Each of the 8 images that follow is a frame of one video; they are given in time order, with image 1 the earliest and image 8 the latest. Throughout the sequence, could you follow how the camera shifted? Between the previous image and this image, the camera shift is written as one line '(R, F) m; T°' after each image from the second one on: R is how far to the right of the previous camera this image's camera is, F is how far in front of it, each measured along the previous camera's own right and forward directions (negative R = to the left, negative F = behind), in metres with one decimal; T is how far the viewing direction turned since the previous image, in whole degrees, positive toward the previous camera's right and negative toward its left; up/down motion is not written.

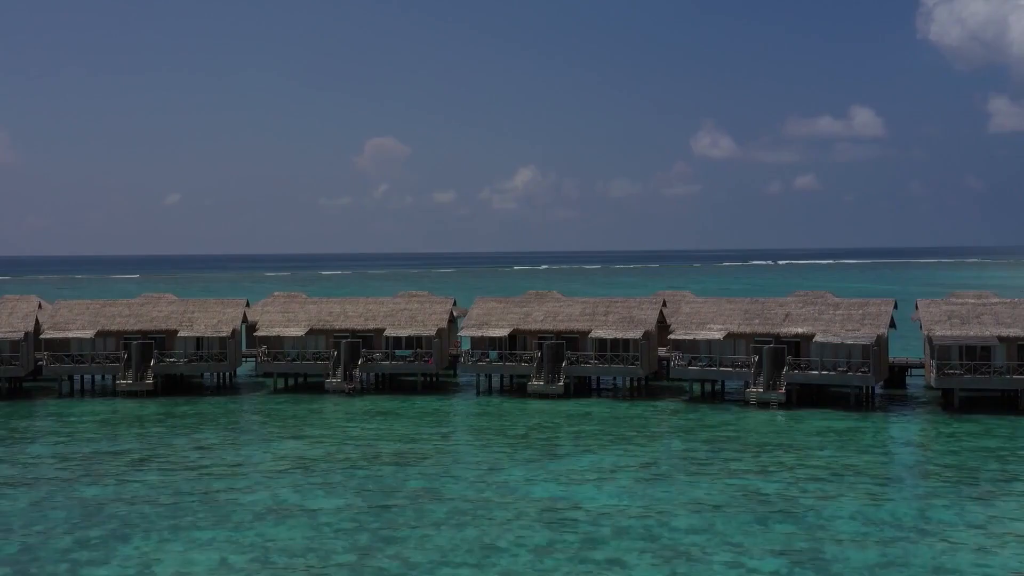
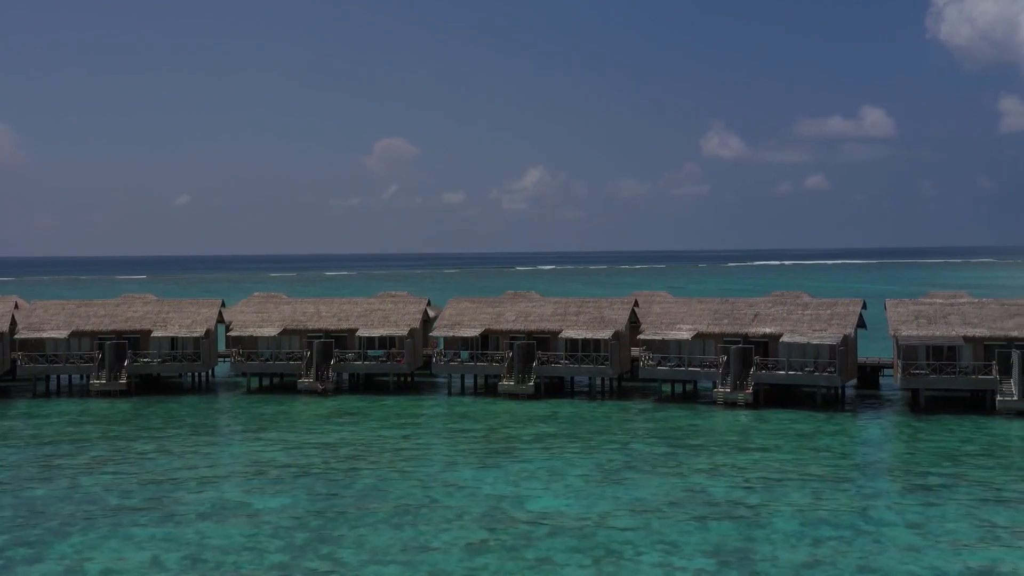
(+1.3, -0.1) m; 0°
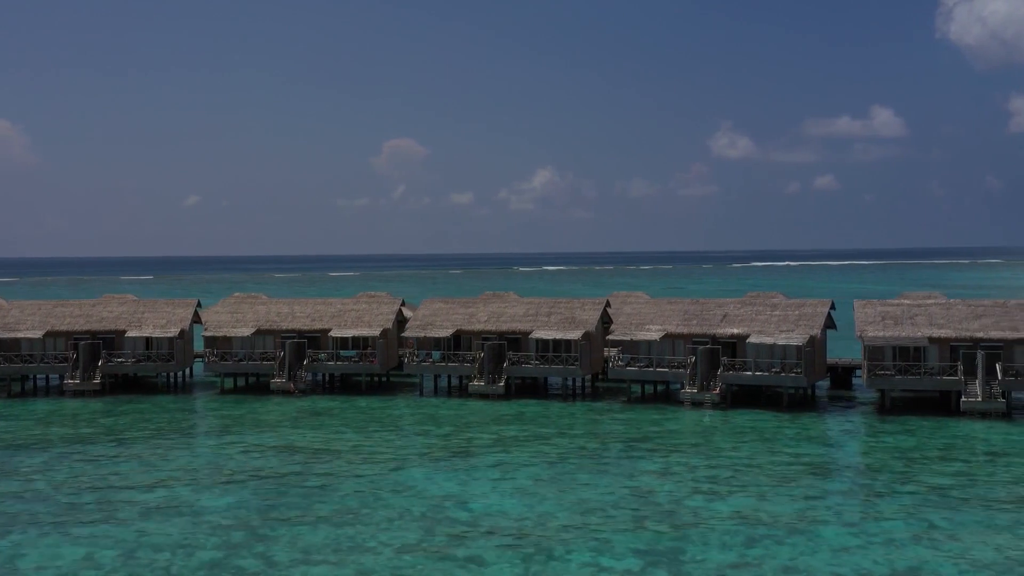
(+1.3, -0.1) m; 0°
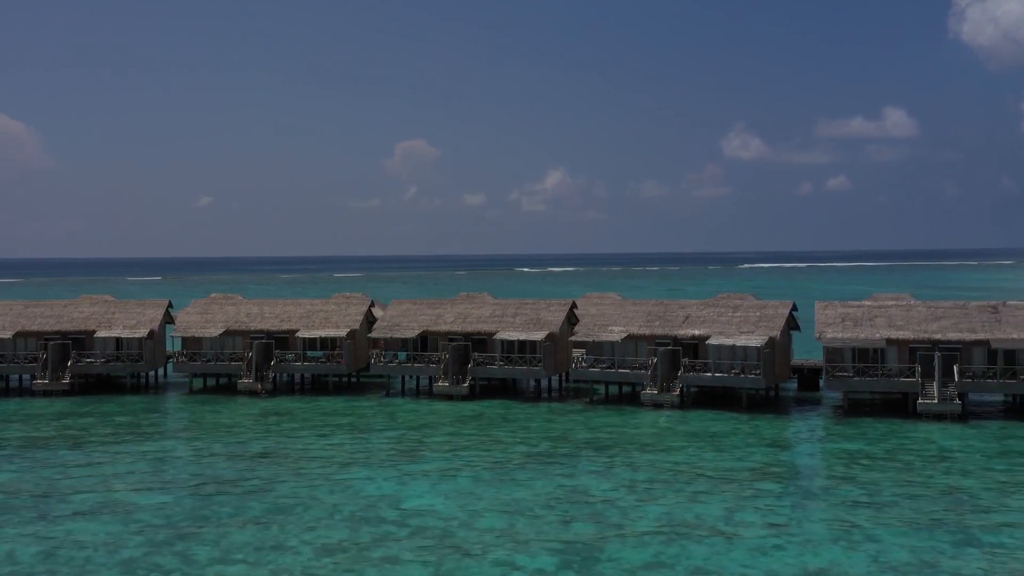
(+1.6, -0.1) m; 0°
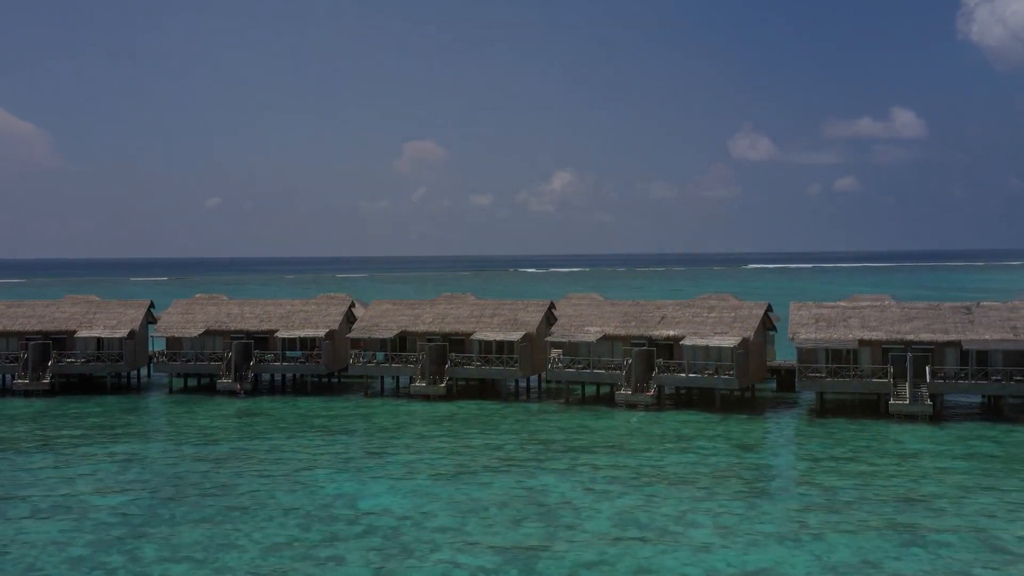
(+1.1, -0.1) m; 0°
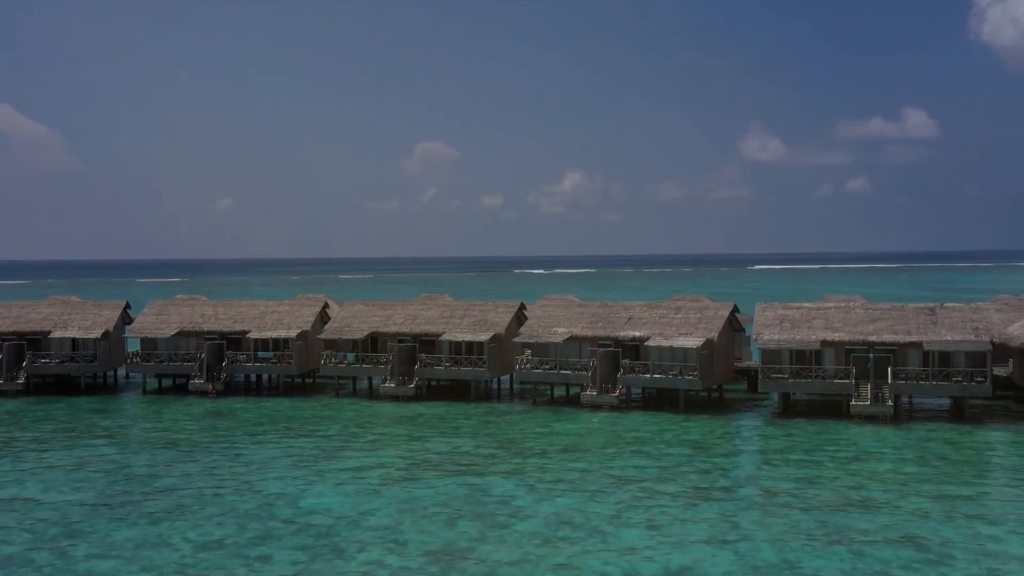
(+1.4, -0.1) m; 0°
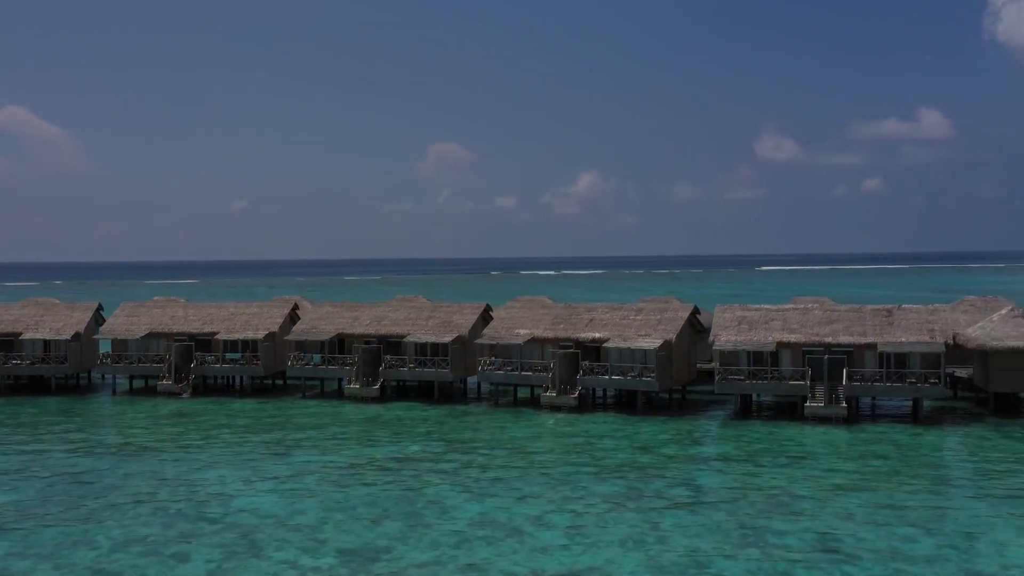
(+1.7, -0.1) m; -1°
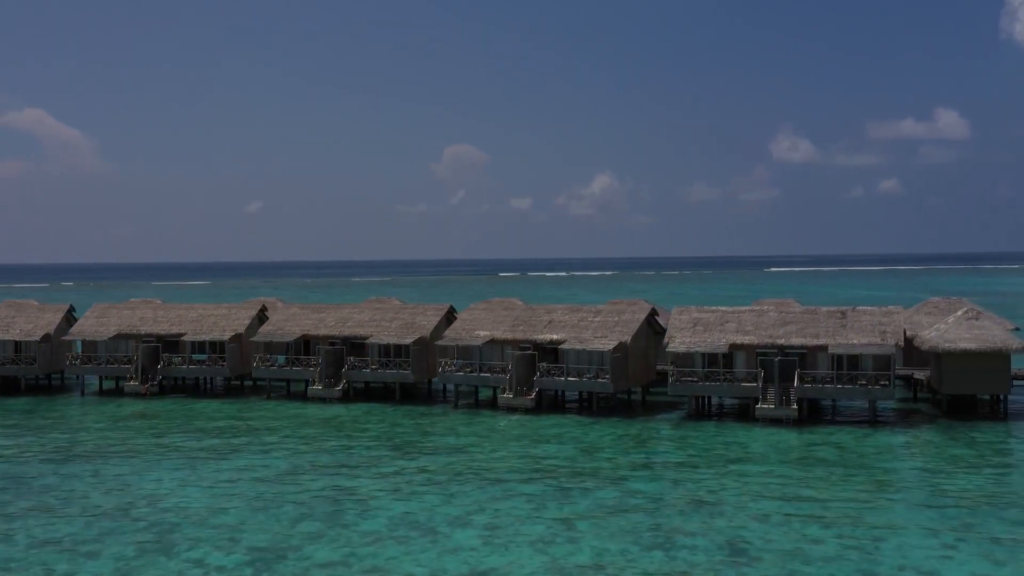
(+1.8, -0.1) m; -1°
